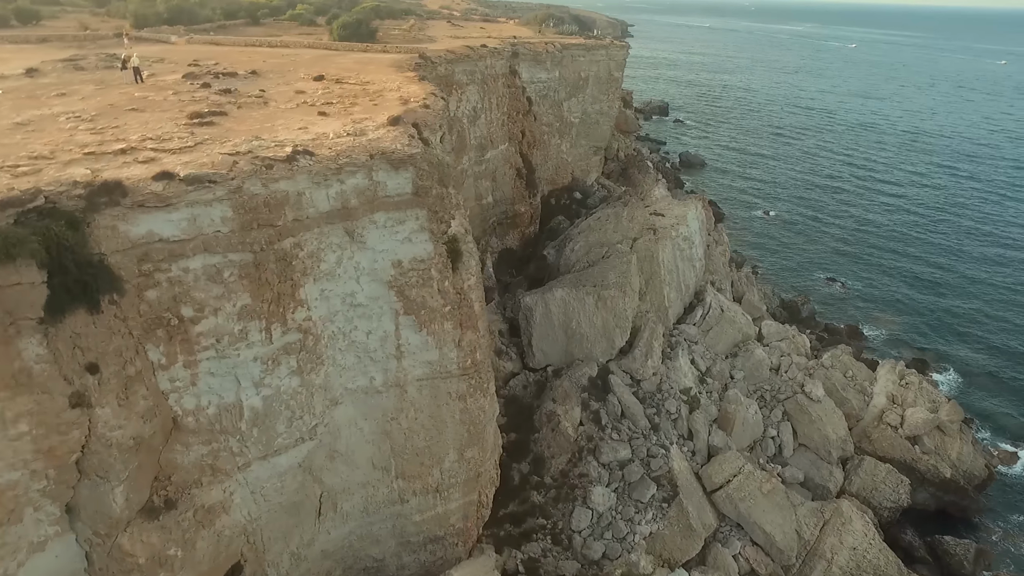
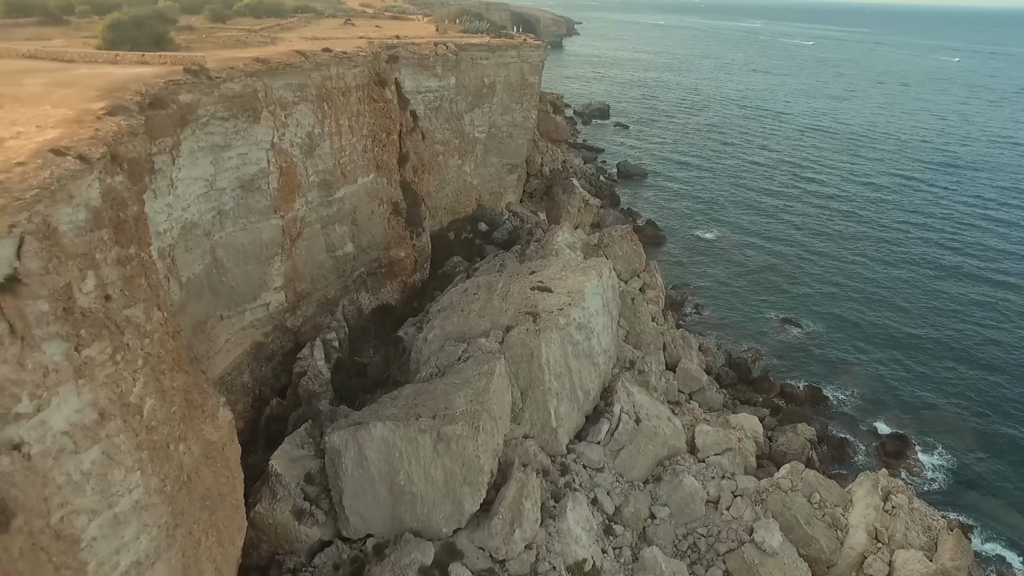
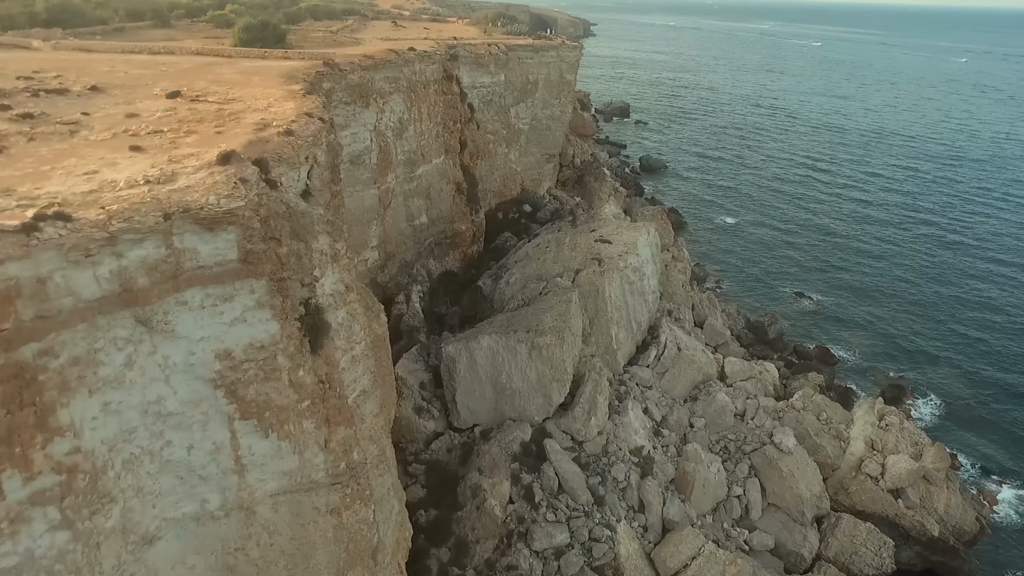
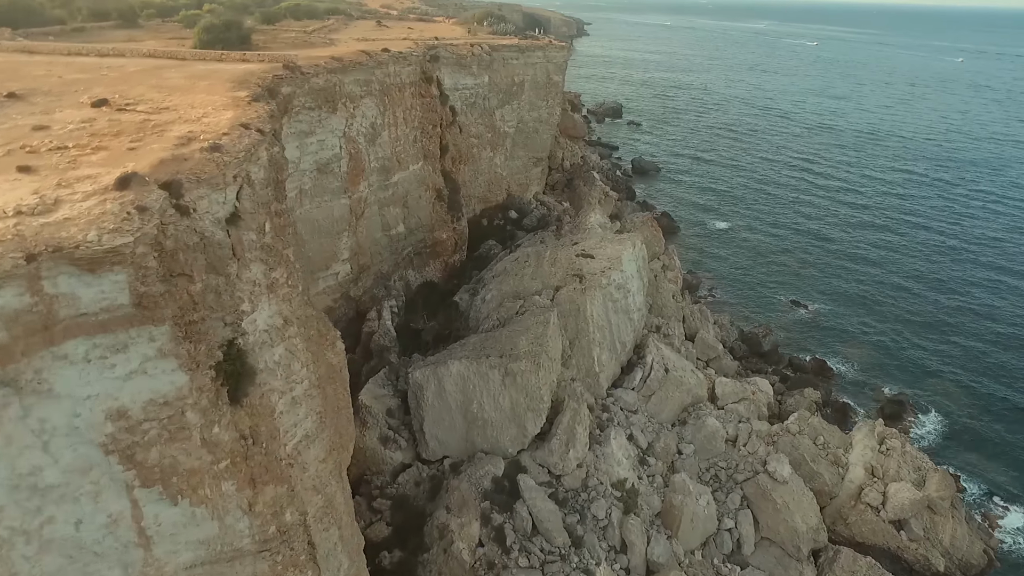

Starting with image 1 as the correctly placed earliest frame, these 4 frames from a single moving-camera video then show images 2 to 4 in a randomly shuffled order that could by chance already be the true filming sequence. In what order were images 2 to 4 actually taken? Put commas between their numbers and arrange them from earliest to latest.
3, 4, 2
